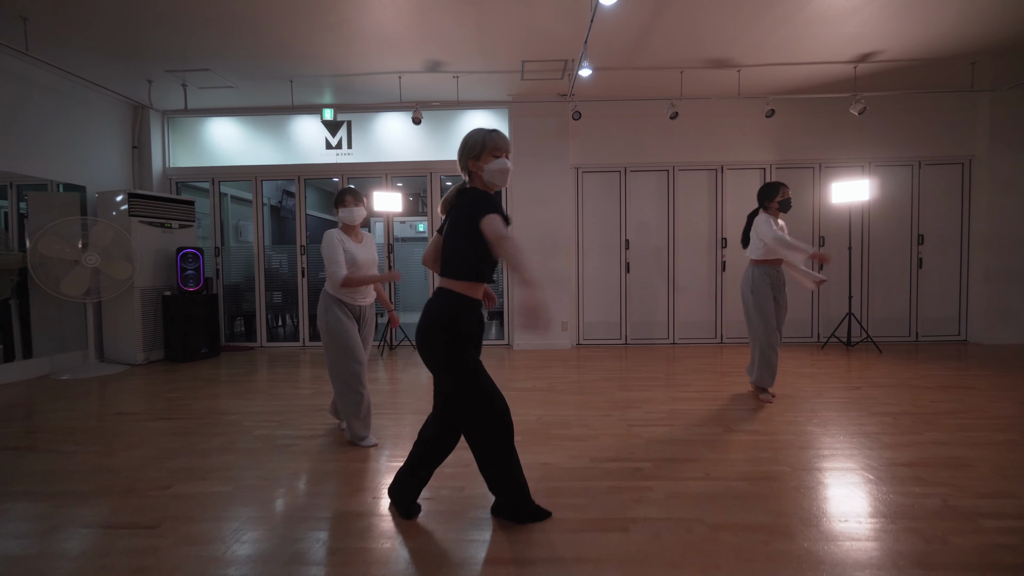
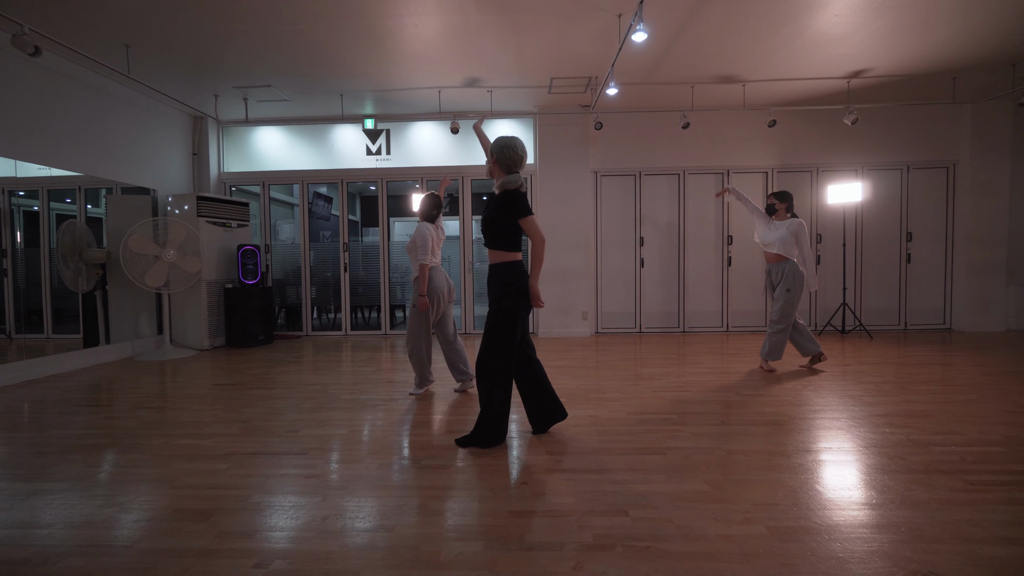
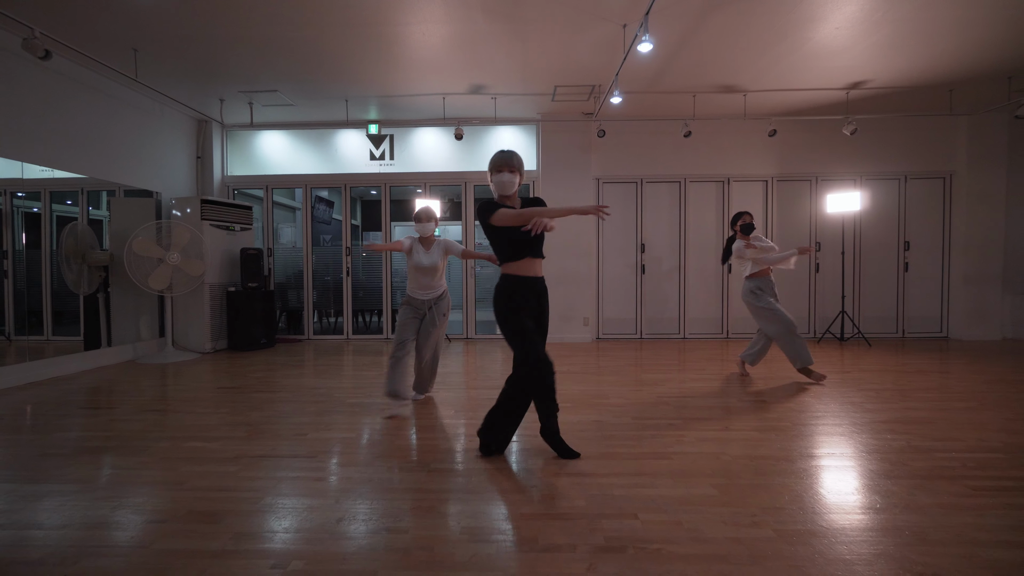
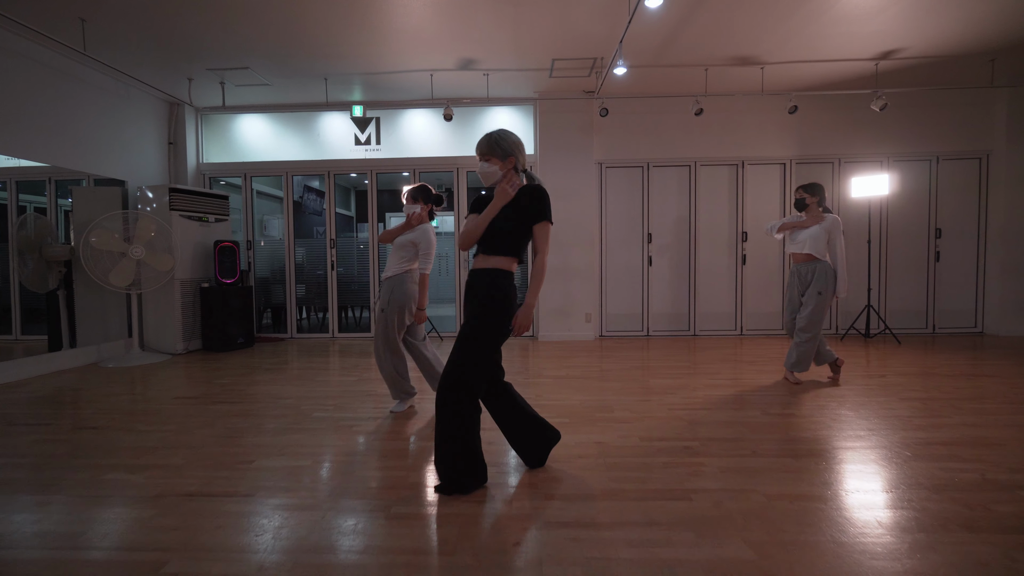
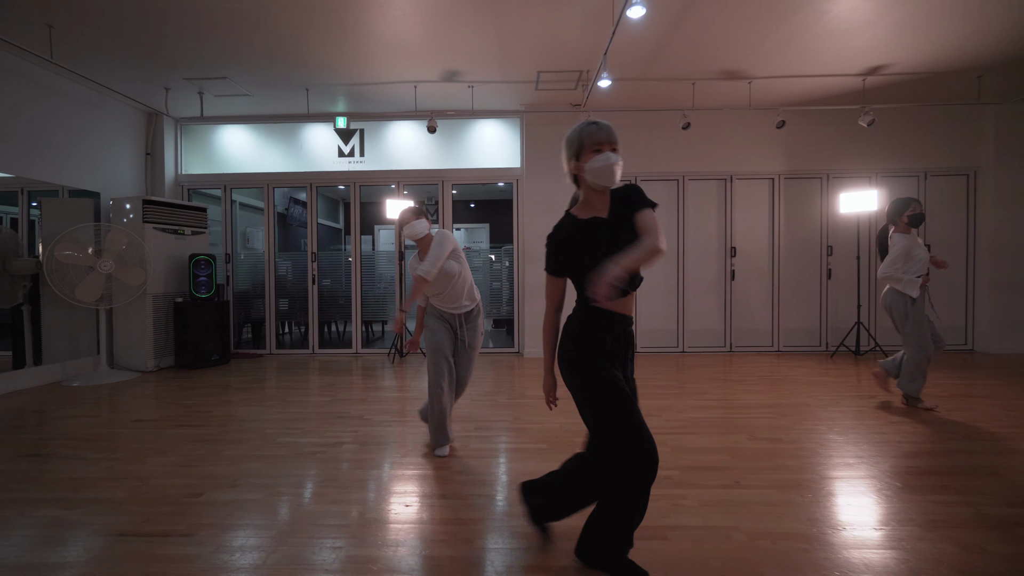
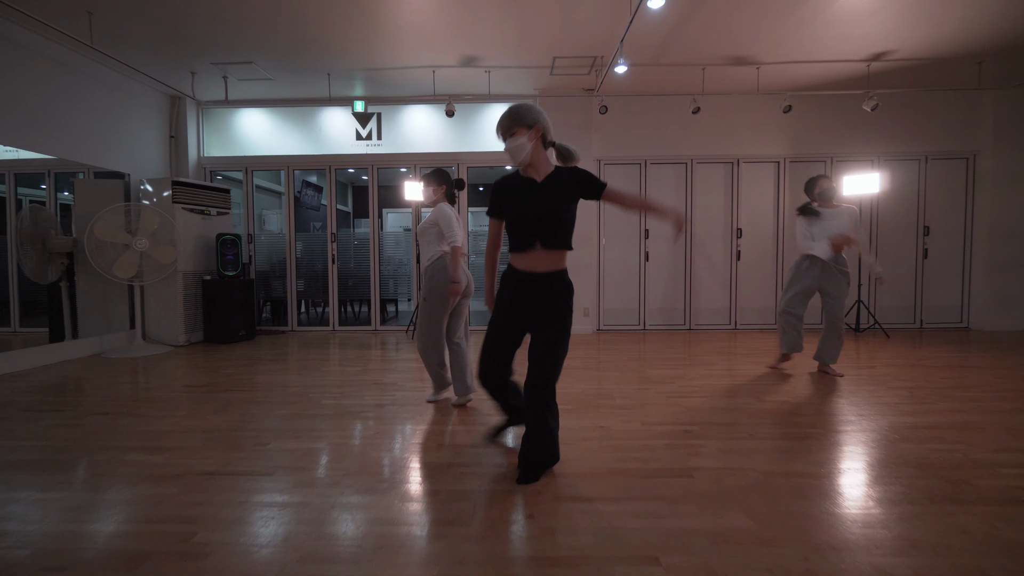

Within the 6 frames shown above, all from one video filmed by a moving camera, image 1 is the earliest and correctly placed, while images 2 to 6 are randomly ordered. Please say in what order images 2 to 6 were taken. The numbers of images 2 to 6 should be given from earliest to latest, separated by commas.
2, 4, 3, 6, 5
